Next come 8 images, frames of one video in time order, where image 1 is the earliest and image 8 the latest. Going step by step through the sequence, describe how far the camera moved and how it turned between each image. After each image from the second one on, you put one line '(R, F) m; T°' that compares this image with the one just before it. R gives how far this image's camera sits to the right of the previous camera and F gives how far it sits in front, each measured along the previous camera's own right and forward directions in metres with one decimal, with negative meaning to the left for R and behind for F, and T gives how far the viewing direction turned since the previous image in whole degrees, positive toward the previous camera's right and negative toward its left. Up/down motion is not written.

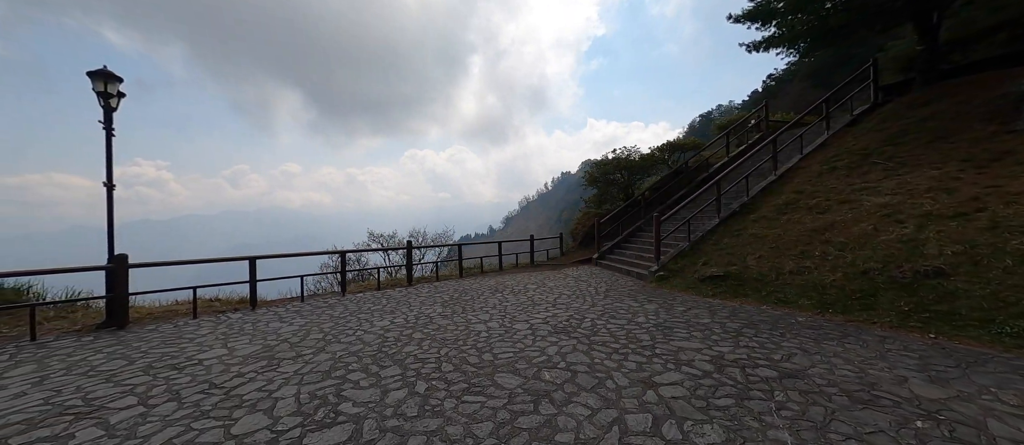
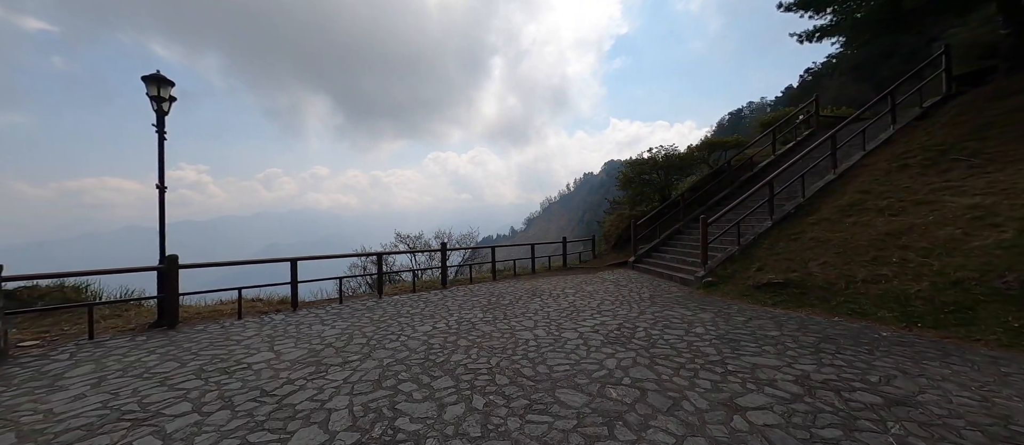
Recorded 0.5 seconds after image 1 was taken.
(-0.3, +0.2) m; -3°
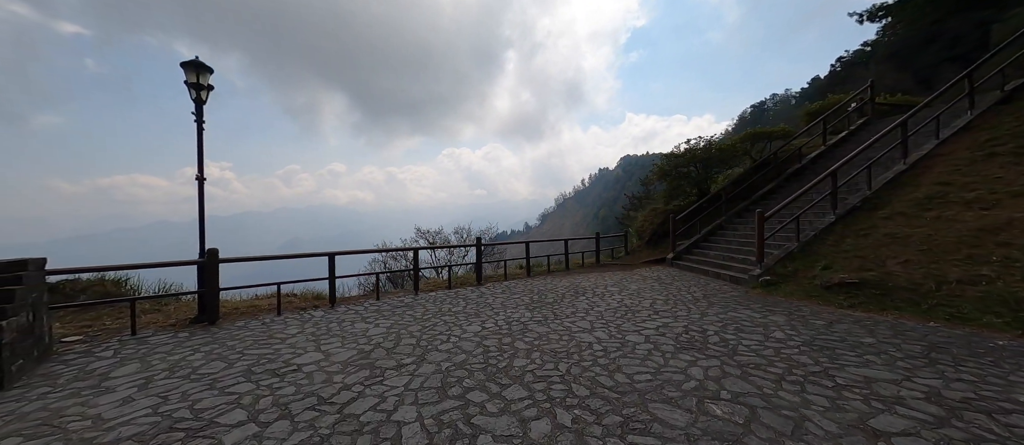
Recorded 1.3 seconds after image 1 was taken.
(-0.5, +0.3) m; -2°
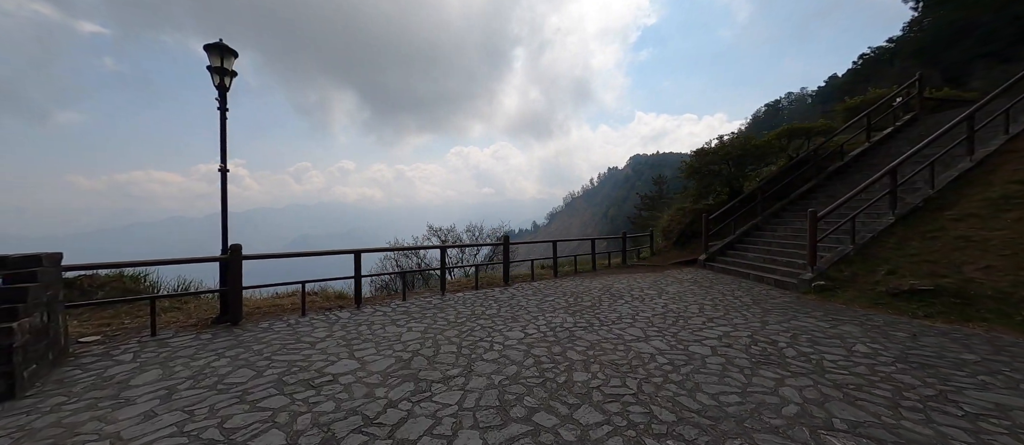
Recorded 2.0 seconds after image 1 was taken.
(-0.5, +0.4) m; -1°
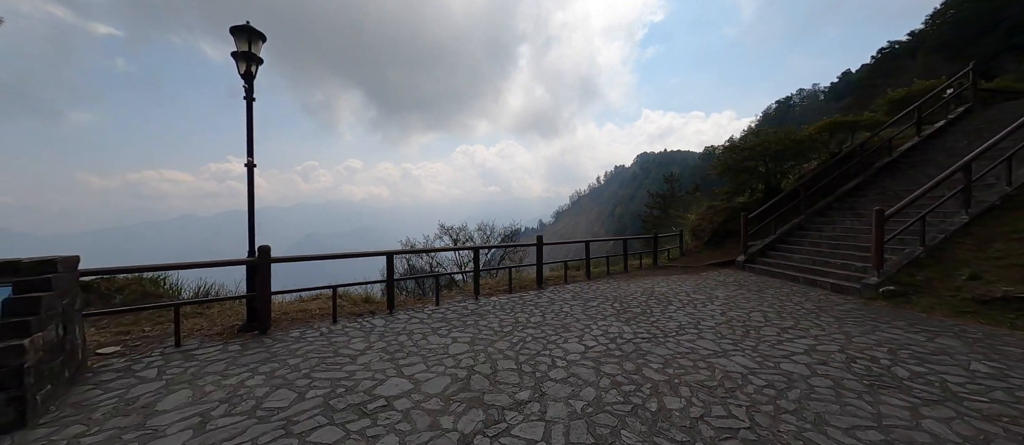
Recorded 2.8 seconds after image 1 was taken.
(-0.6, +0.4) m; -1°
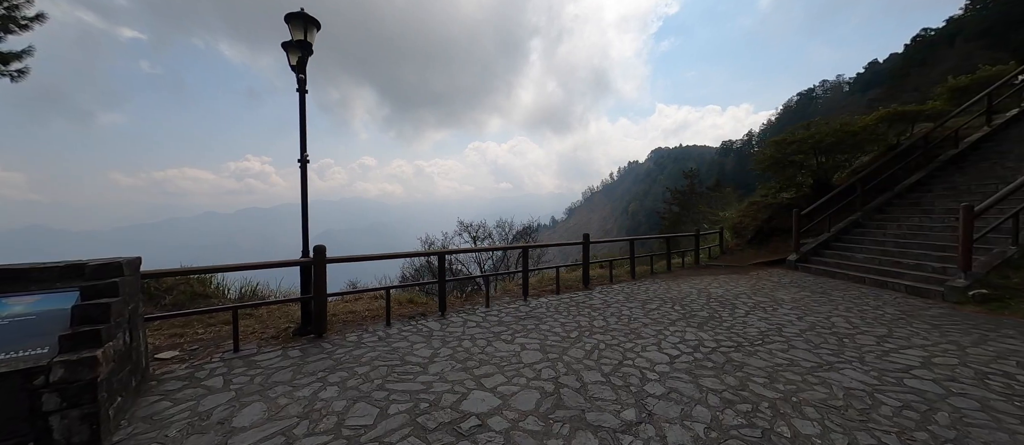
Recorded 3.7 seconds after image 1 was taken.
(-0.6, +0.3) m; -2°
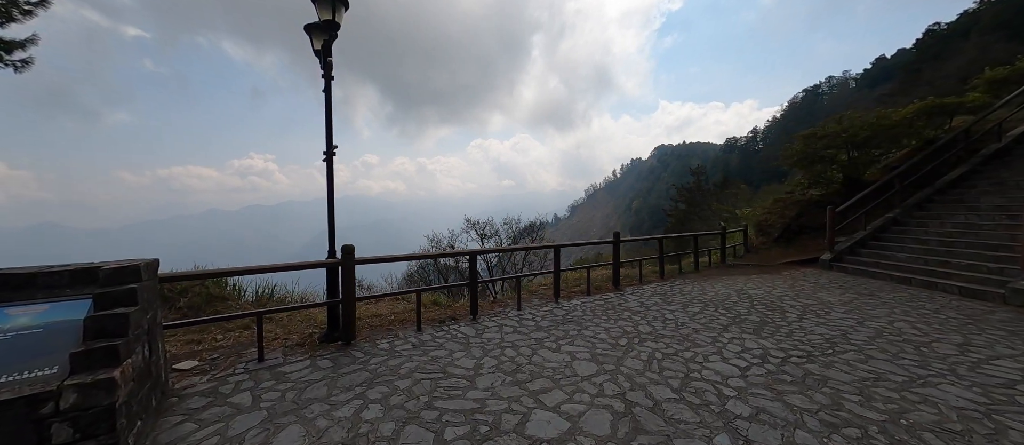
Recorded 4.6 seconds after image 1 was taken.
(-0.4, +0.3) m; 0°
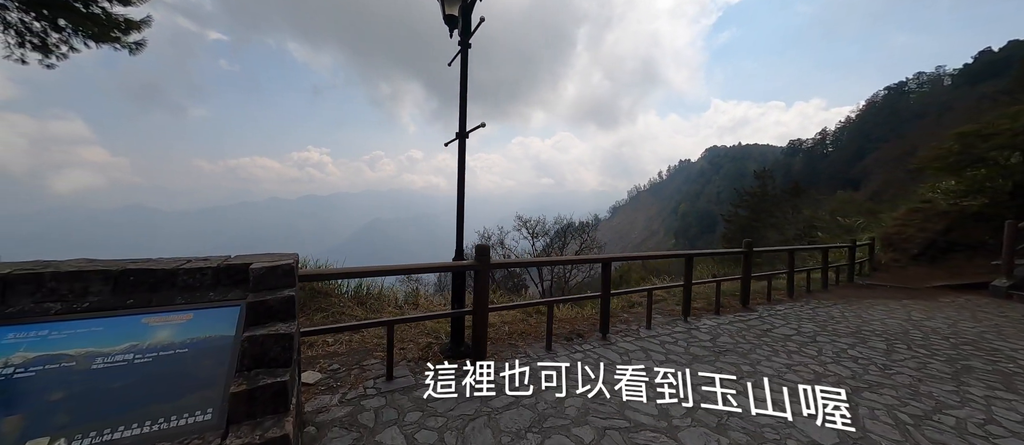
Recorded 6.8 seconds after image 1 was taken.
(-1.1, +0.6) m; -6°
